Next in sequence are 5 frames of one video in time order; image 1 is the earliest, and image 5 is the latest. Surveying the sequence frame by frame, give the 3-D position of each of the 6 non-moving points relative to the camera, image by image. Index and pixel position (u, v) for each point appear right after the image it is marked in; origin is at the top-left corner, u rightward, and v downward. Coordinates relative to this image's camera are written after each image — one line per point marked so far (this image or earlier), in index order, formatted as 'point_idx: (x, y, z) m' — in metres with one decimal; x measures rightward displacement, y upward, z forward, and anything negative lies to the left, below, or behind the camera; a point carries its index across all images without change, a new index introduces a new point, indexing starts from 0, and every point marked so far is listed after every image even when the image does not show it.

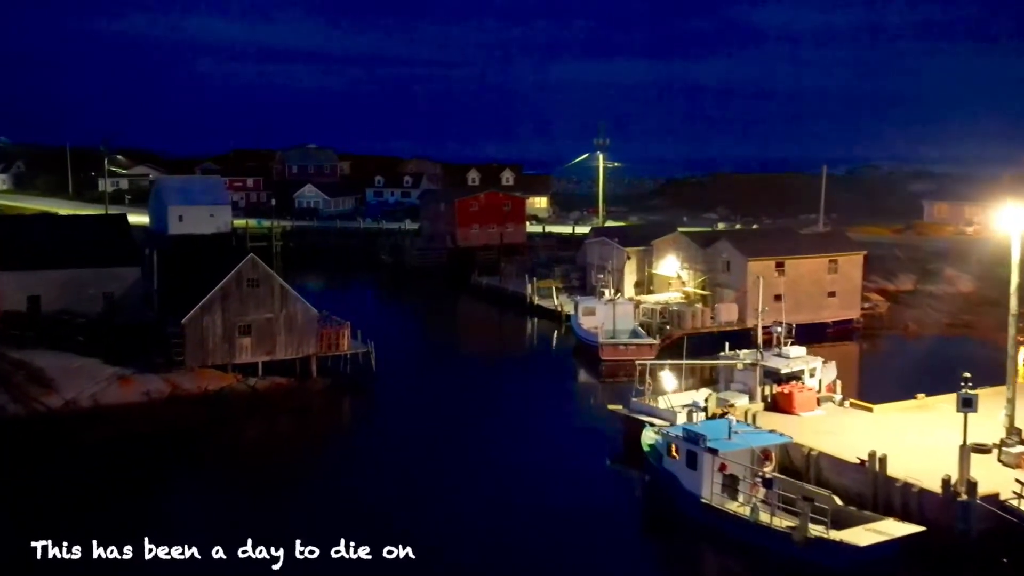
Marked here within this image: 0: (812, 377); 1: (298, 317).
0: (+5.4, -1.6, +16.4) m
1: (-4.5, -0.6, +19.2) m
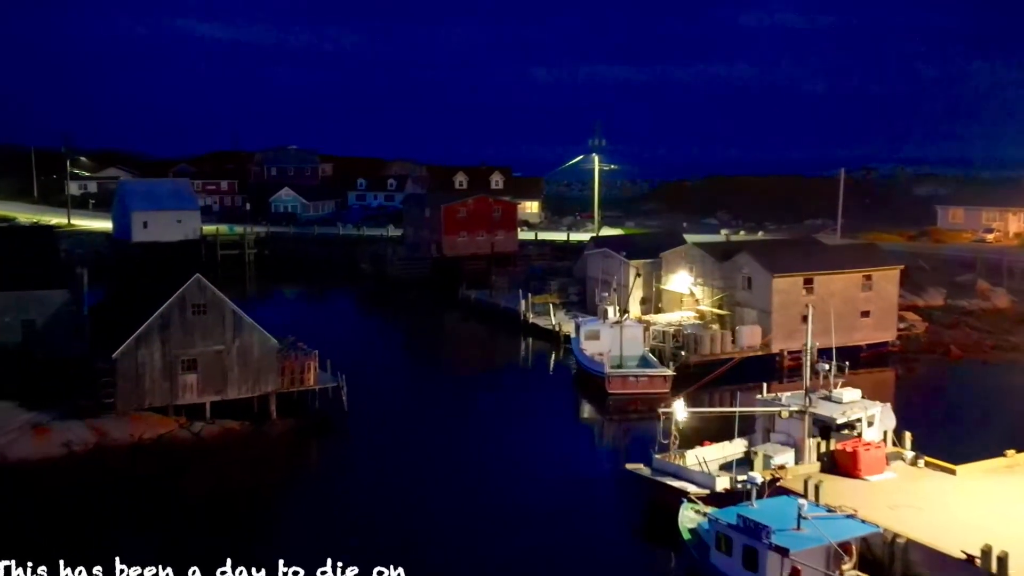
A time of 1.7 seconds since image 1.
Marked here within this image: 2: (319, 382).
0: (+5.3, -2.1, +13.6) m
1: (-4.6, -1.1, +16.2) m
2: (-3.7, -1.8, +17.7) m
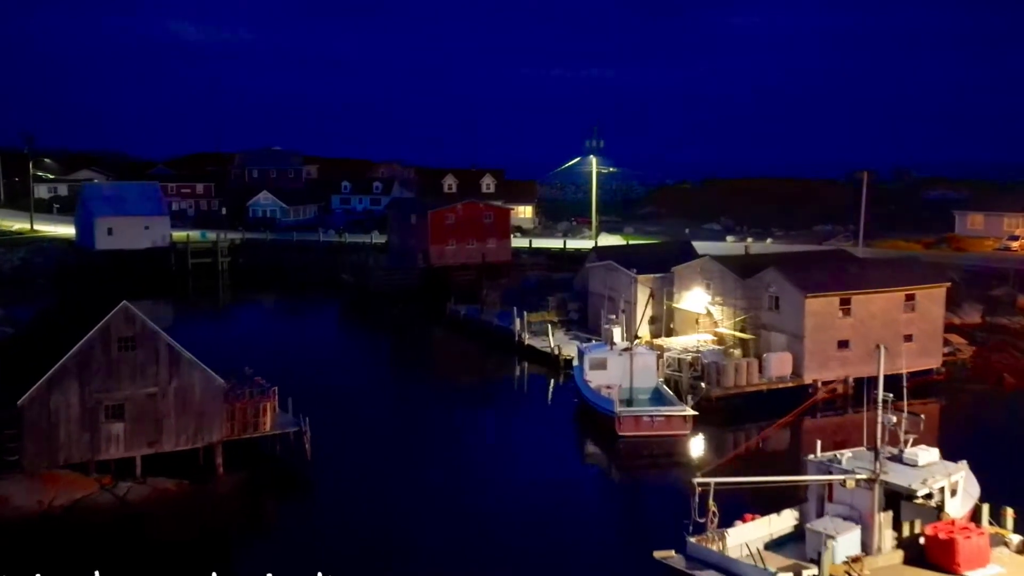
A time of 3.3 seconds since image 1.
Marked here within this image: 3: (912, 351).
0: (+5.3, -2.5, +10.9) m
1: (-4.7, -1.5, +13.4) m
2: (-3.8, -2.2, +14.9) m
3: (+8.5, -1.4, +19.3) m
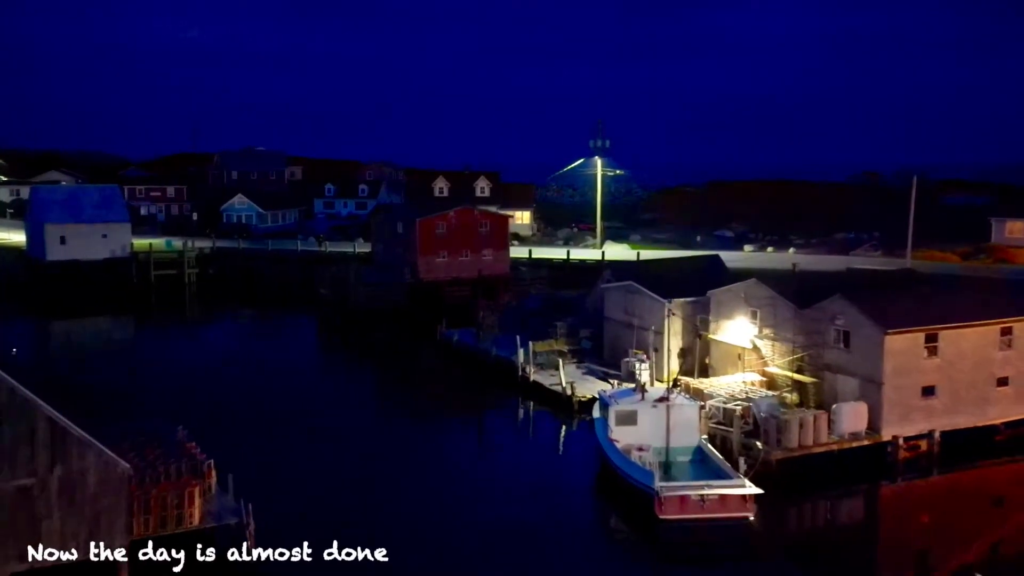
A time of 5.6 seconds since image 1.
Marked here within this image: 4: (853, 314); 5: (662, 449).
0: (+5.4, -3.0, +7.3) m
1: (-4.5, -2.1, +9.7) m
2: (-3.7, -2.8, +11.2) m
3: (+8.6, -1.9, +15.8) m
4: (+5.6, -0.5, +15.0) m
5: (+2.4, -2.5, +14.4) m
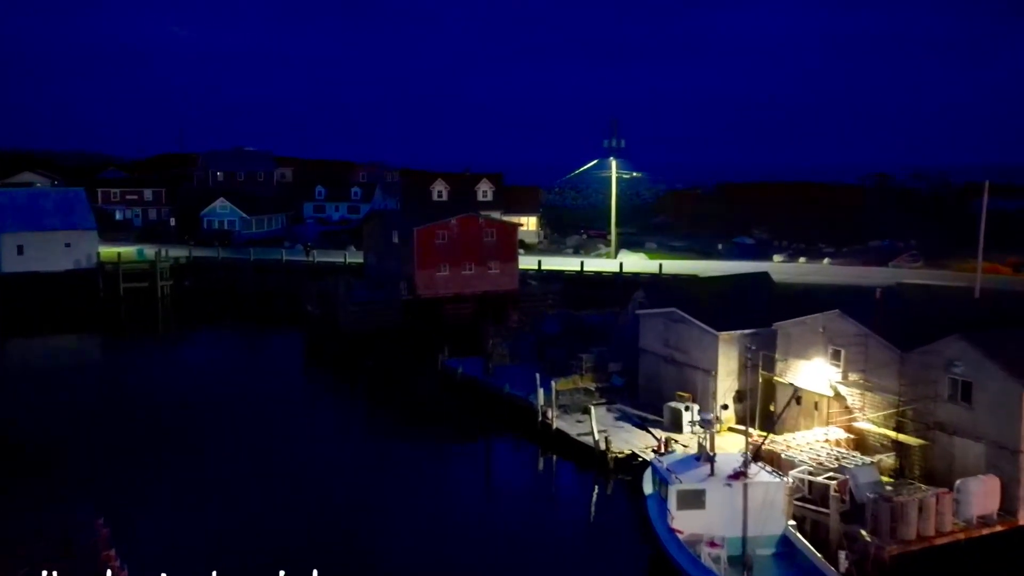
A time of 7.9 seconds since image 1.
0: (+5.8, -3.5, +3.9) m
1: (-4.1, -2.5, +6.4) m
2: (-3.3, -3.2, +7.8) m
3: (+8.9, -2.4, +12.5) m
4: (+6.0, -1.0, +11.7) m
5: (+2.7, -3.0, +11.0) m
